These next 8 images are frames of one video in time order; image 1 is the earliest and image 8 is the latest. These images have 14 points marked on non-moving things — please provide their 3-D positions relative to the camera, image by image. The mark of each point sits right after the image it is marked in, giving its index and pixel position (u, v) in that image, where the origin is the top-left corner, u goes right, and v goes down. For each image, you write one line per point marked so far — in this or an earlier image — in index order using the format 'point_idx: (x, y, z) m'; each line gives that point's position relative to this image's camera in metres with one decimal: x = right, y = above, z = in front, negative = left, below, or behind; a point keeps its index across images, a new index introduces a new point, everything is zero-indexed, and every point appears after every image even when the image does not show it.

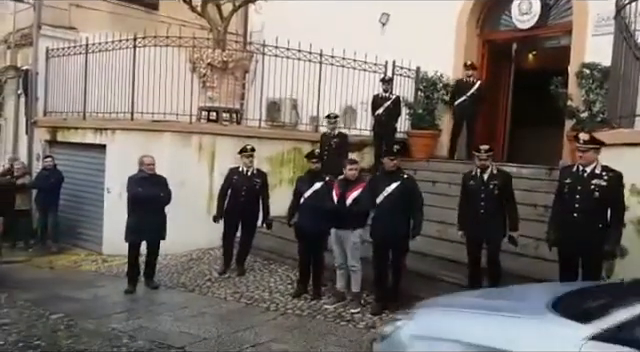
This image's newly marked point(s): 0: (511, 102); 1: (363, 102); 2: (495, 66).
0: (+2.9, +1.2, +11.3) m
1: (+0.7, +1.1, +11.7) m
2: (+2.6, +1.7, +11.4) m
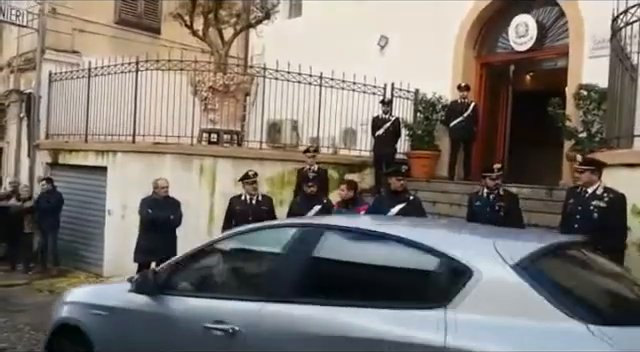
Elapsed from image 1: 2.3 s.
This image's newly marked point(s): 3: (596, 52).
0: (+2.9, +0.9, +11.4) m
1: (+0.7, +0.8, +11.8) m
2: (+2.6, +1.4, +11.5) m
3: (+3.7, +1.7, +10.1) m
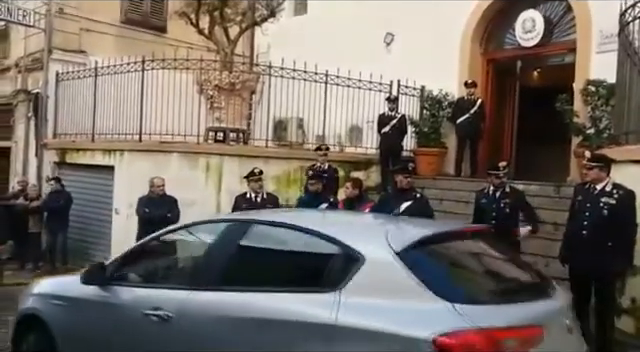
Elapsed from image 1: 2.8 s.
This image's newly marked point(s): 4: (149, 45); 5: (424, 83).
0: (+3.0, +0.9, +11.3) m
1: (+0.8, +0.8, +11.7) m
2: (+2.7, +1.4, +11.5) m
3: (+3.7, +1.7, +10.0) m
4: (-3.2, +2.5, +14.2) m
5: (+1.6, +1.4, +11.7) m
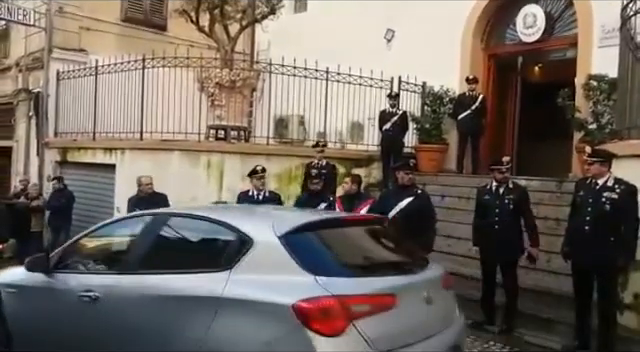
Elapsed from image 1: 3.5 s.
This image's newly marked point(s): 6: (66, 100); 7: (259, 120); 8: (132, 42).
0: (+3.0, +1.0, +11.3) m
1: (+0.8, +0.9, +11.7) m
2: (+2.7, +1.5, +11.4) m
3: (+3.8, +1.8, +9.9) m
4: (-3.2, +2.5, +14.1) m
5: (+1.6, +1.5, +11.6) m
6: (-4.1, +1.2, +12.2) m
7: (-1.0, +0.9, +12.3) m
8: (-3.4, +2.5, +13.8) m
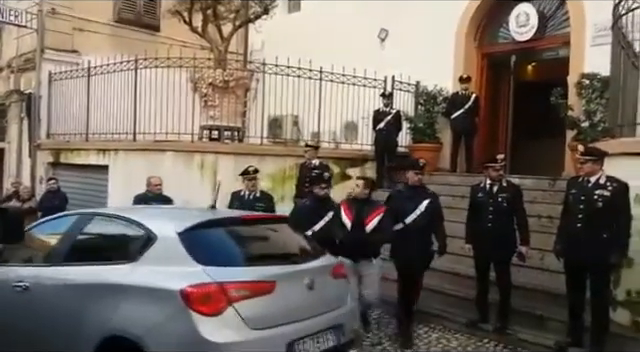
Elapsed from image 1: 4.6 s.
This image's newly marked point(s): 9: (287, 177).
0: (+2.9, +1.0, +11.4) m
1: (+0.7, +0.9, +11.7) m
2: (+2.6, +1.5, +11.5) m
3: (+3.7, +1.8, +10.0) m
4: (-3.3, +2.5, +14.1) m
5: (+1.5, +1.5, +11.7) m
6: (-4.2, +1.2, +12.2) m
7: (-1.1, +0.9, +12.3) m
8: (-3.5, +2.4, +13.8) m
9: (-0.5, 0.0, +11.1) m
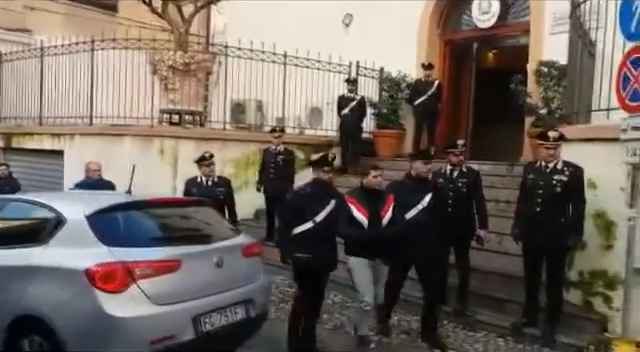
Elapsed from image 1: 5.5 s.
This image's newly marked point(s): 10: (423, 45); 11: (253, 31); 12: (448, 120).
0: (+2.3, +1.3, +11.5) m
1: (+0.1, +1.1, +11.7) m
2: (+2.1, +1.8, +11.6) m
3: (+3.2, +2.0, +10.2) m
4: (-4.1, +2.8, +13.6) m
5: (+0.9, +1.7, +11.7) m
6: (-4.8, +1.5, +11.7) m
7: (-1.8, +1.2, +12.1) m
8: (-4.3, +2.7, +13.3) m
9: (-1.0, +0.2, +11.0) m
10: (+1.5, +1.9, +11.3) m
11: (-1.3, +2.6, +13.3) m
12: (+1.9, +0.9, +11.5) m
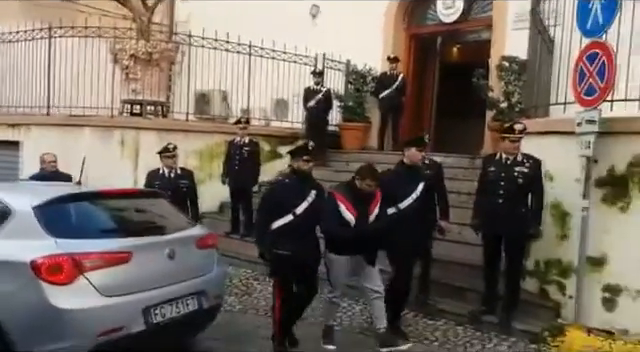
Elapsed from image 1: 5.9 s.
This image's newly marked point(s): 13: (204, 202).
0: (+1.8, +1.4, +11.7) m
1: (-0.5, +1.3, +11.6) m
2: (+1.5, +1.9, +11.7) m
3: (+2.8, +2.1, +10.5) m
4: (-4.8, +3.0, +13.1) m
5: (+0.4, +1.9, +11.7) m
6: (-5.4, +1.6, +11.1) m
7: (-2.3, +1.3, +11.9) m
8: (-5.0, +2.9, +12.7) m
9: (-1.5, +0.3, +10.9) m
10: (+1.0, +2.1, +11.4) m
11: (-2.0, +2.8, +13.1) m
12: (+1.4, +1.0, +11.6) m
13: (-1.7, -0.4, +11.1) m
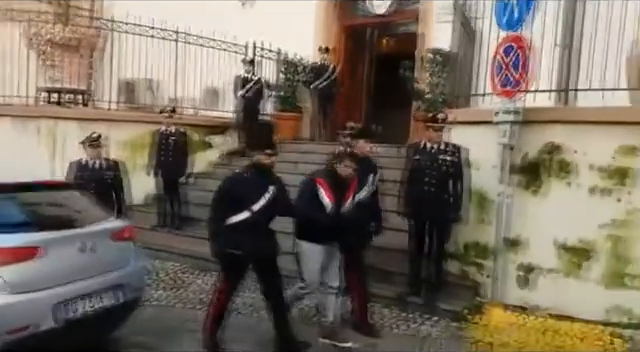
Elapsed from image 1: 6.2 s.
0: (+0.6, +1.5, +11.8) m
1: (-1.6, +1.4, +11.3) m
2: (+0.3, +2.0, +11.8) m
3: (+1.9, +2.2, +10.8) m
4: (-6.2, +3.1, +11.9) m
5: (-0.8, +2.0, +11.5) m
6: (-6.3, +1.6, +9.9) m
7: (-3.5, +1.4, +11.2) m
8: (-6.2, +3.0, +11.5) m
9: (-2.4, +0.4, +10.4) m
10: (-0.1, +2.2, +11.3) m
11: (-3.3, +2.9, +12.4) m
12: (+0.2, +1.1, +11.7) m
13: (-2.7, -0.3, +10.6) m
